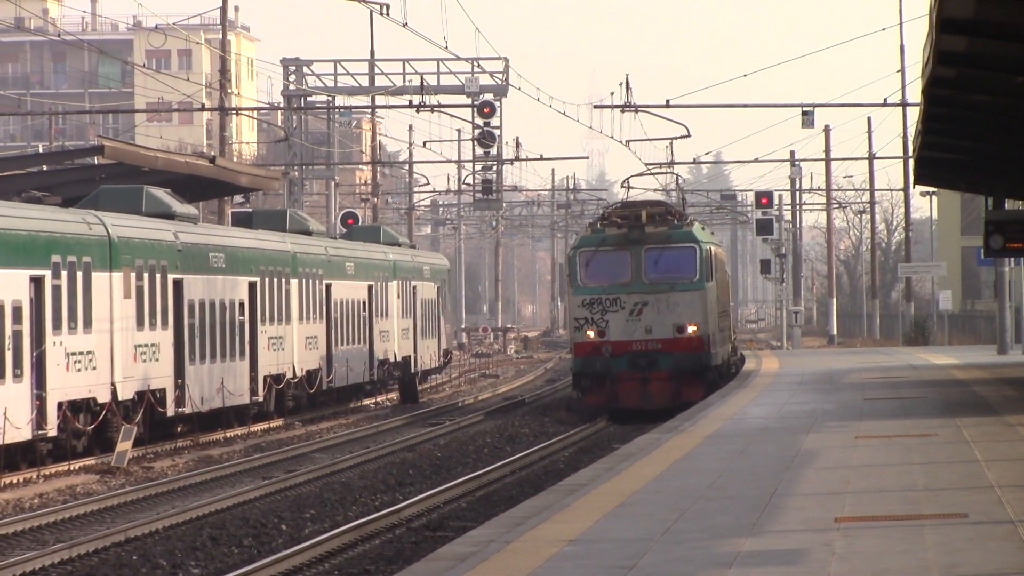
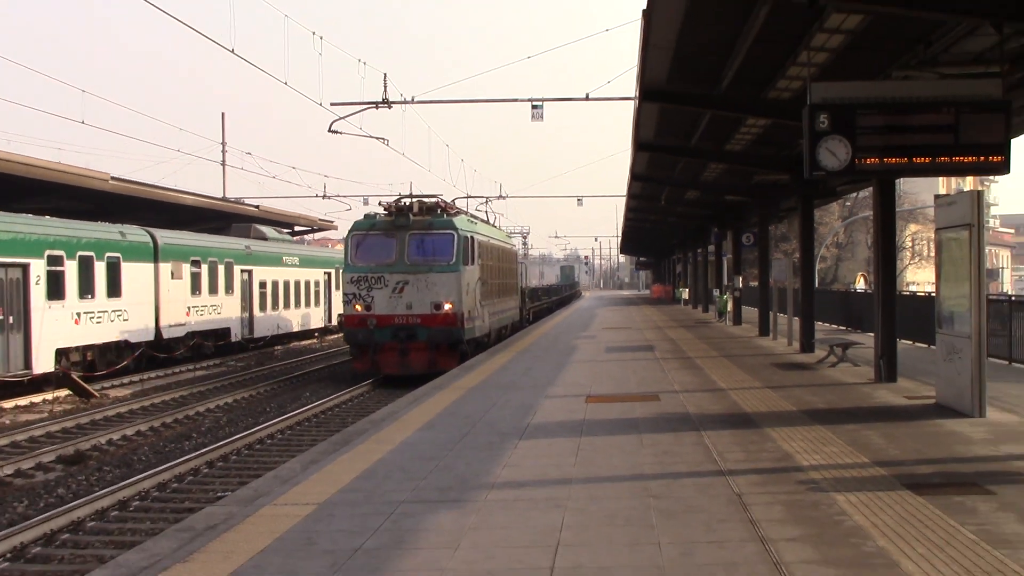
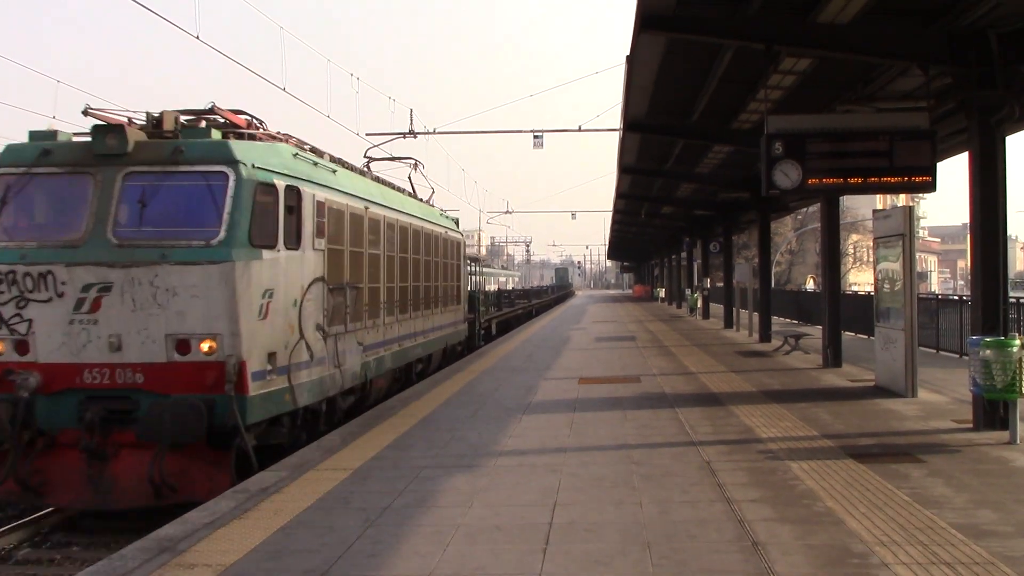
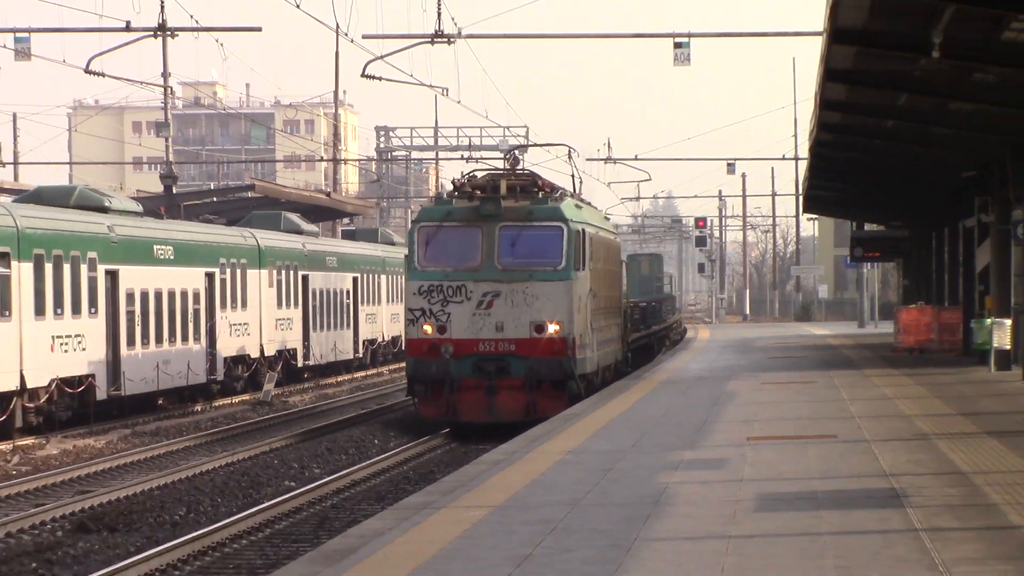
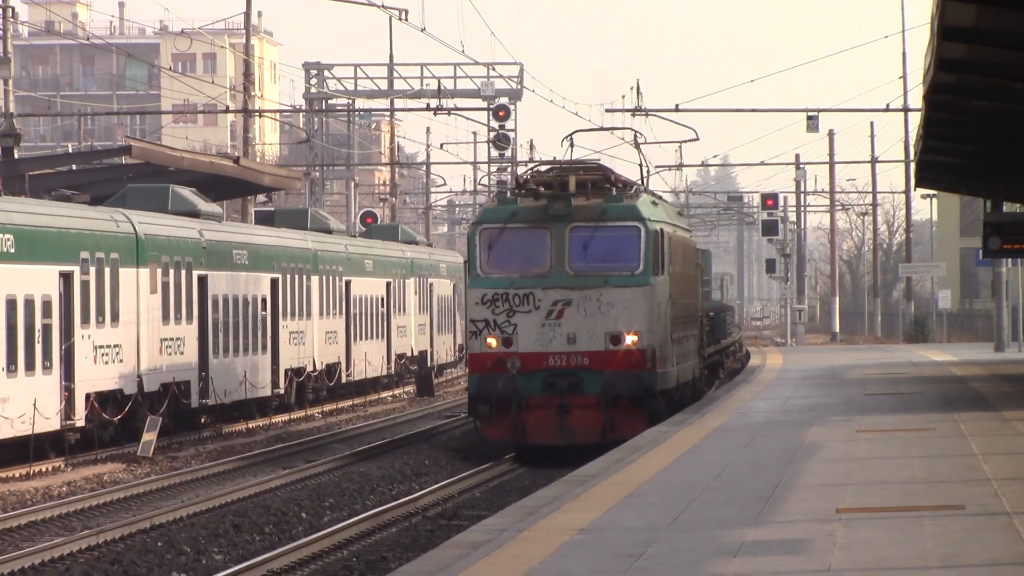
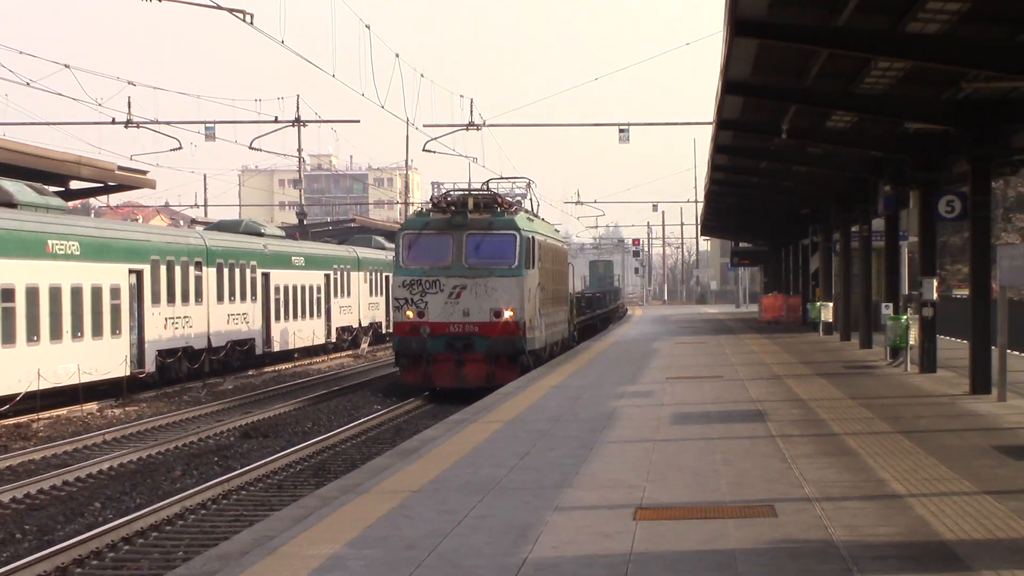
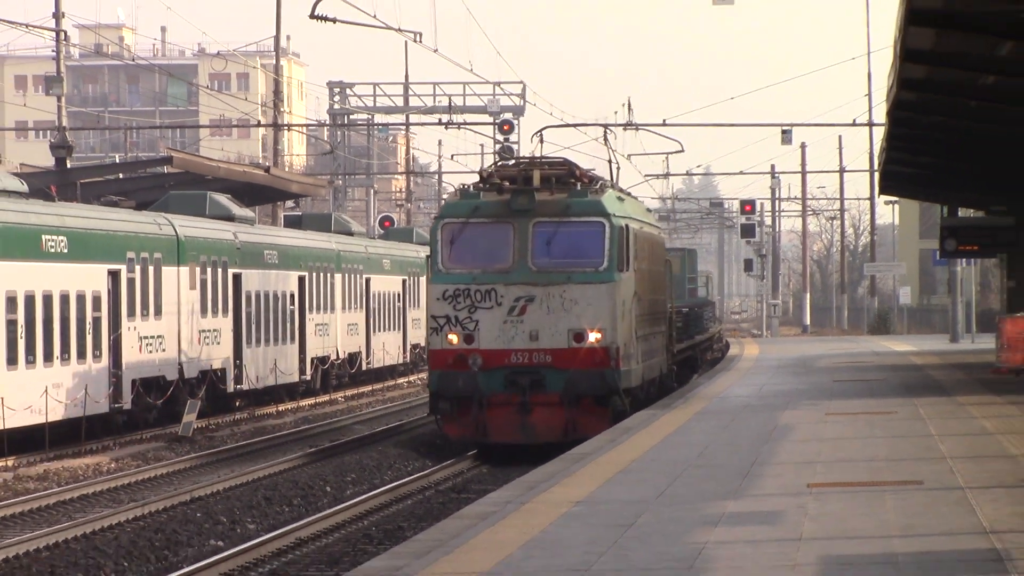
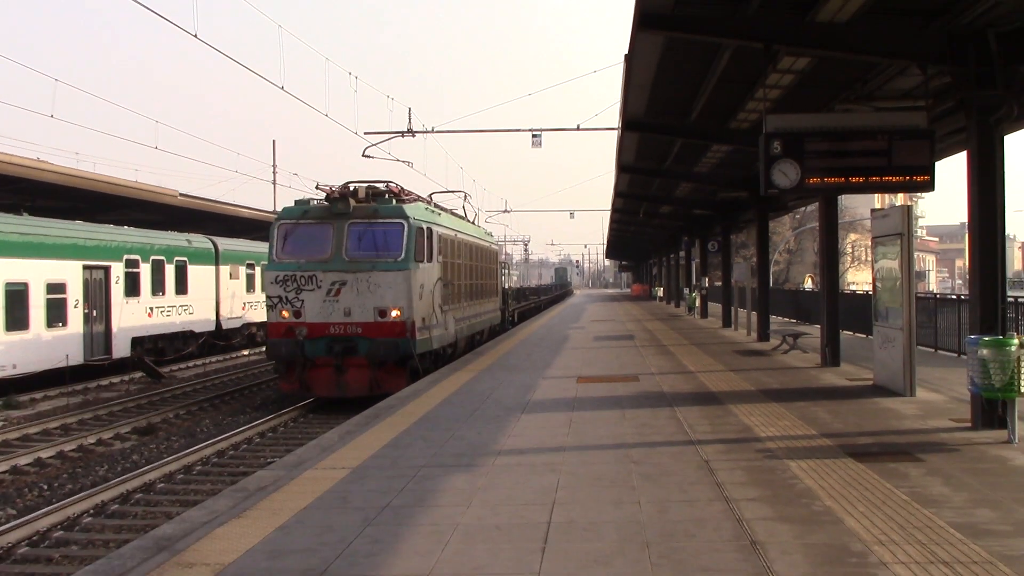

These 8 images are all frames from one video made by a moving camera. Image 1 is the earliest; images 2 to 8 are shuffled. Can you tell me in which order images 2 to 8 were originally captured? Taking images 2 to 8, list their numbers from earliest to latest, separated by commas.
5, 7, 4, 6, 2, 8, 3
